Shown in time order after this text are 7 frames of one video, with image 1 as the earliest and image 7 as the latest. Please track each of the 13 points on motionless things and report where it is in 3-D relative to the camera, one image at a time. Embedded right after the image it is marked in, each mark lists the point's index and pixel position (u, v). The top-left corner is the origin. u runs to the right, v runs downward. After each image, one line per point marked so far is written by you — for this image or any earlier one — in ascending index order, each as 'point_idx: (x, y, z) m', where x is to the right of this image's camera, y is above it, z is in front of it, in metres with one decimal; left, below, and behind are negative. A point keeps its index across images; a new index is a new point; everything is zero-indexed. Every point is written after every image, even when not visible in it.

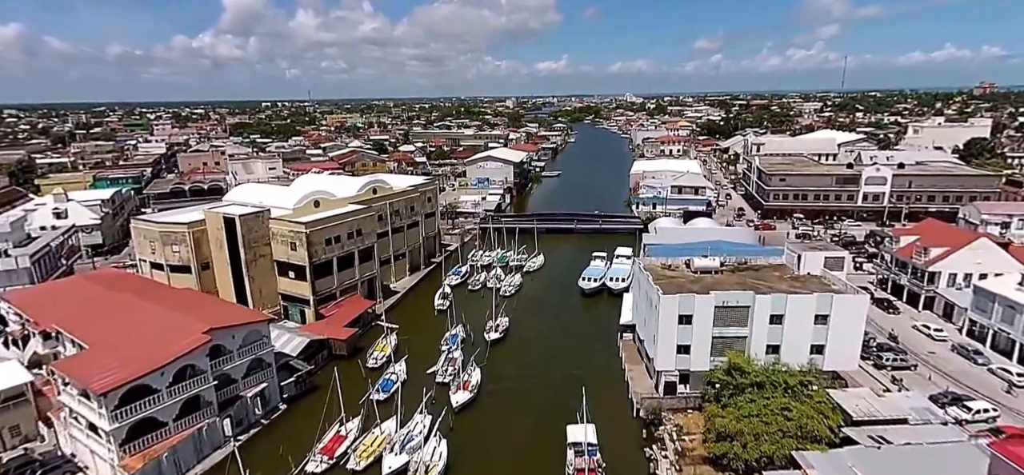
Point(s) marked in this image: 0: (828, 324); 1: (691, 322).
0: (+11.8, -3.2, +19.0) m
1: (+6.8, -3.2, +19.1) m
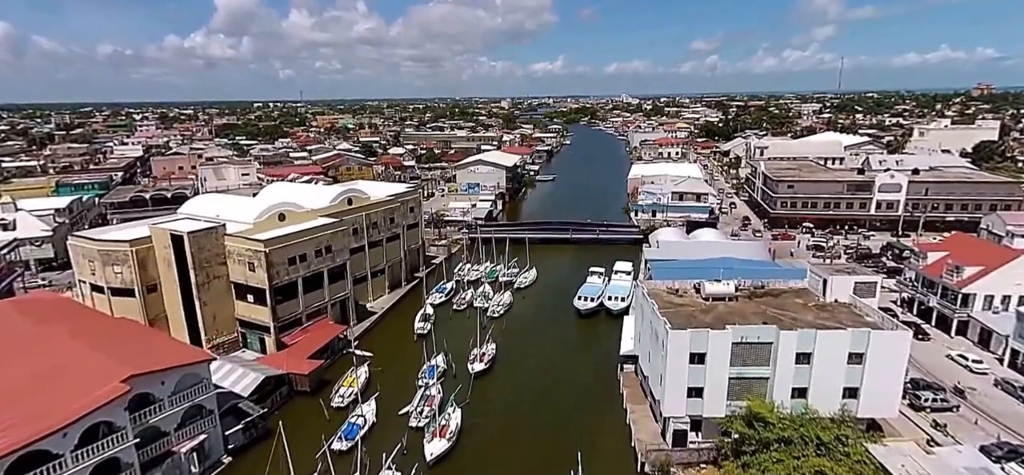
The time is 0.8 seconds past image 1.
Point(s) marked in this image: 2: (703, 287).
0: (+11.3, -4.1, +16.2) m
1: (+6.3, -4.0, +16.4) m
2: (+7.3, -1.9, +19.2) m
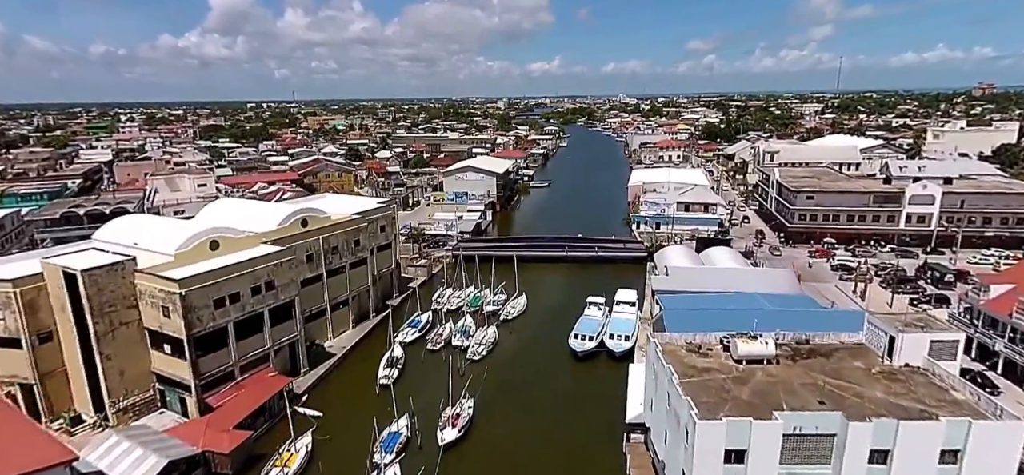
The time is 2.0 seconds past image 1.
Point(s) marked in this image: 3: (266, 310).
0: (+10.6, -5.4, +11.9) m
1: (+5.6, -5.3, +12.0) m
2: (+6.6, -3.2, +14.9) m
3: (-9.7, -2.9, +20.0) m
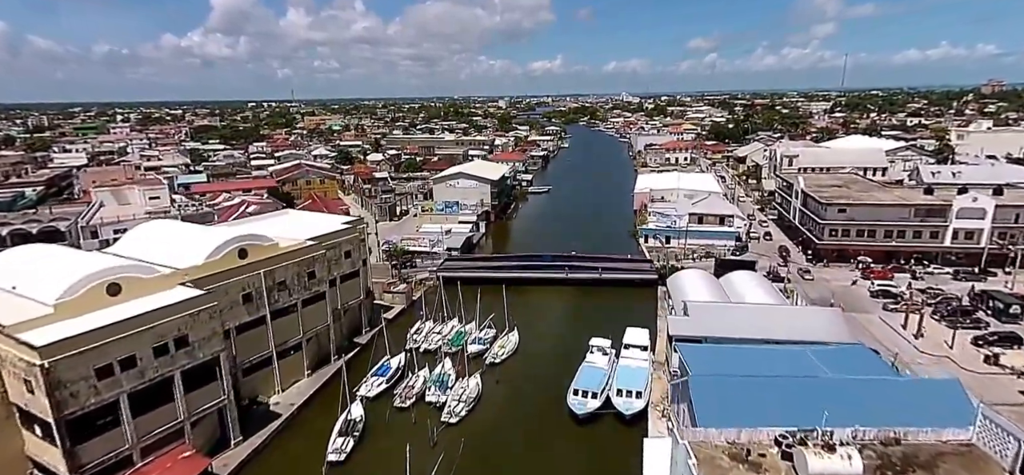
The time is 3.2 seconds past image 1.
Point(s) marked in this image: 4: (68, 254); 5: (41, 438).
0: (+10.0, -6.7, +7.5) m
1: (+4.9, -6.6, +7.6) m
2: (+6.0, -4.5, +10.5) m
3: (-10.3, -4.2, +15.6) m
4: (-16.1, -0.6, +18.3) m
5: (-12.8, -5.5, +13.8) m
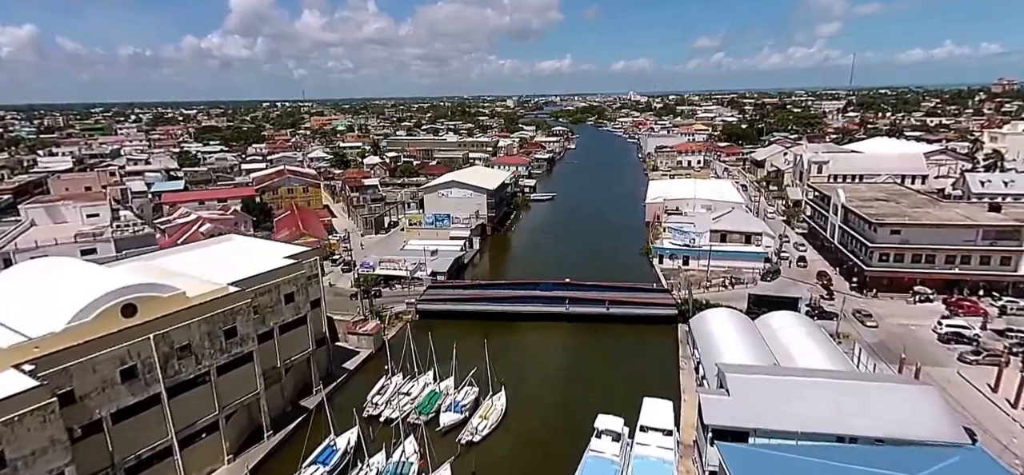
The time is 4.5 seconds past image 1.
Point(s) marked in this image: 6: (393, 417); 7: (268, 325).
0: (+9.2, -8.1, +2.5) m
1: (+4.2, -8.1, +2.6) m
2: (+5.2, -6.0, +5.5) m
3: (-11.0, -5.6, +10.9) m
4: (-16.7, -2.0, +13.7) m
5: (-13.5, -6.9, +9.1) m
6: (-4.5, -6.6, +19.5) m
7: (-8.6, -3.1, +18.5) m
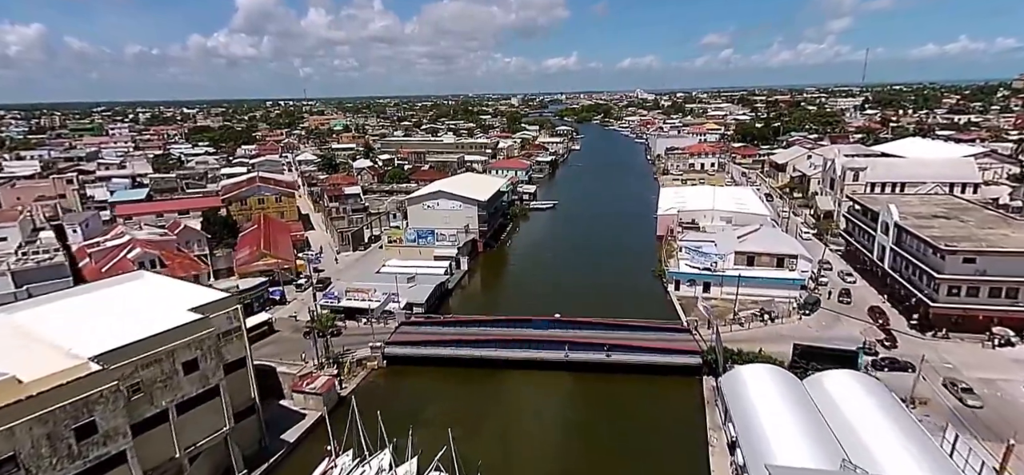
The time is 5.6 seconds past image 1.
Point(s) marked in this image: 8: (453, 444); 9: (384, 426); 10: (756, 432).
0: (+8.2, -9.6, -2.7) m
1: (+3.2, -9.6, -2.4) m
2: (+4.3, -7.4, +0.4) m
3: (-11.8, -7.1, +6.0) m
4: (-17.5, -3.4, +8.9) m
5: (-14.3, -8.4, +4.2) m
6: (-5.2, -8.1, +14.6) m
7: (-9.4, -4.5, +13.5) m
8: (-1.8, -7.3, +18.6) m
9: (-4.5, -6.7, +19.9) m
10: (+7.5, -5.2, +16.0) m
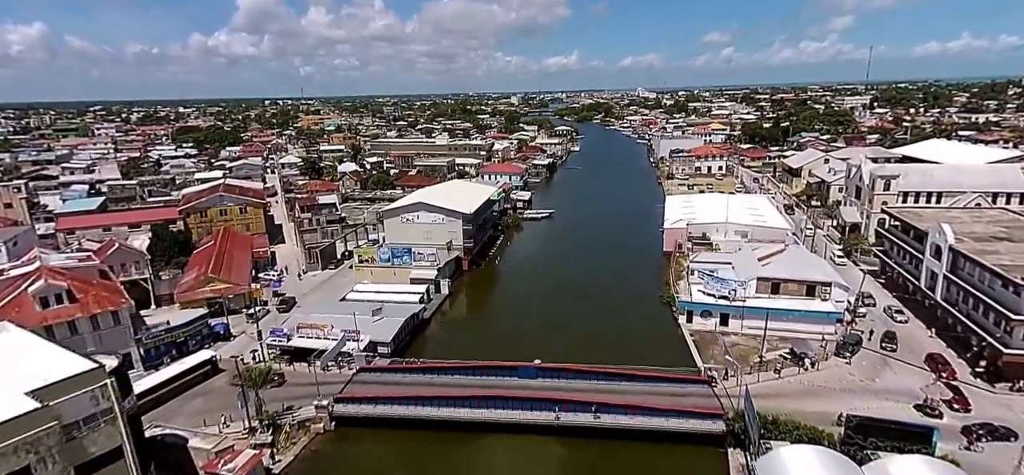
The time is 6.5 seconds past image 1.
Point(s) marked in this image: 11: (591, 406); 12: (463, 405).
0: (+7.4, -10.9, -7.1) m
1: (+2.4, -10.9, -6.8) m
2: (+3.5, -8.7, -4.0) m
3: (-12.7, -8.4, +1.6) m
4: (-18.3, -4.7, +4.5) m
5: (-15.2, -9.7, -0.1) m
6: (-6.0, -9.3, +10.2) m
7: (-10.2, -5.8, +9.2) m
8: (-2.6, -8.5, +14.2) m
9: (-5.3, -8.0, +15.5) m
10: (+6.7, -6.4, +11.6) m
11: (+3.7, -6.1, +18.5) m
12: (-1.5, -6.2, +19.3) m
